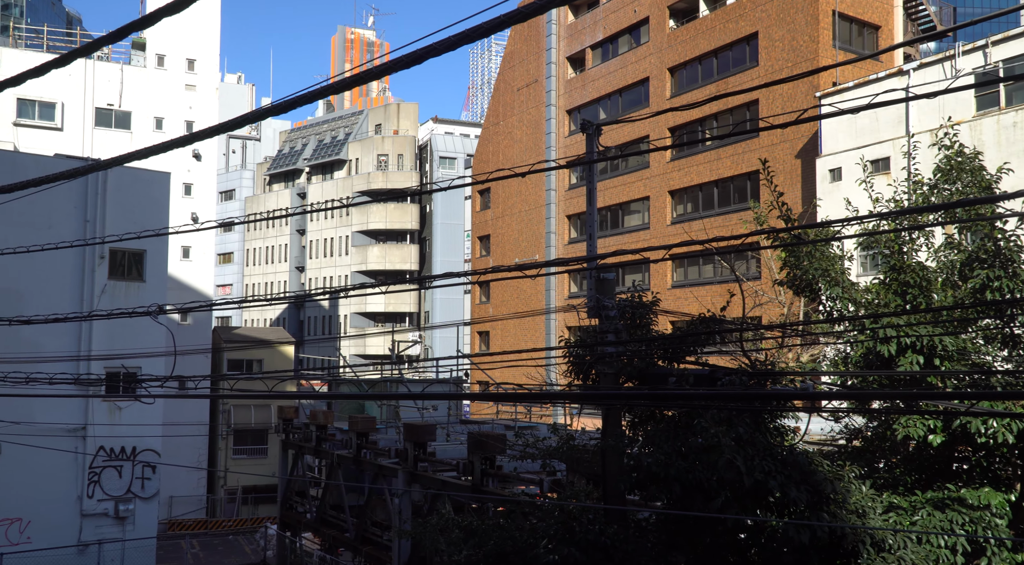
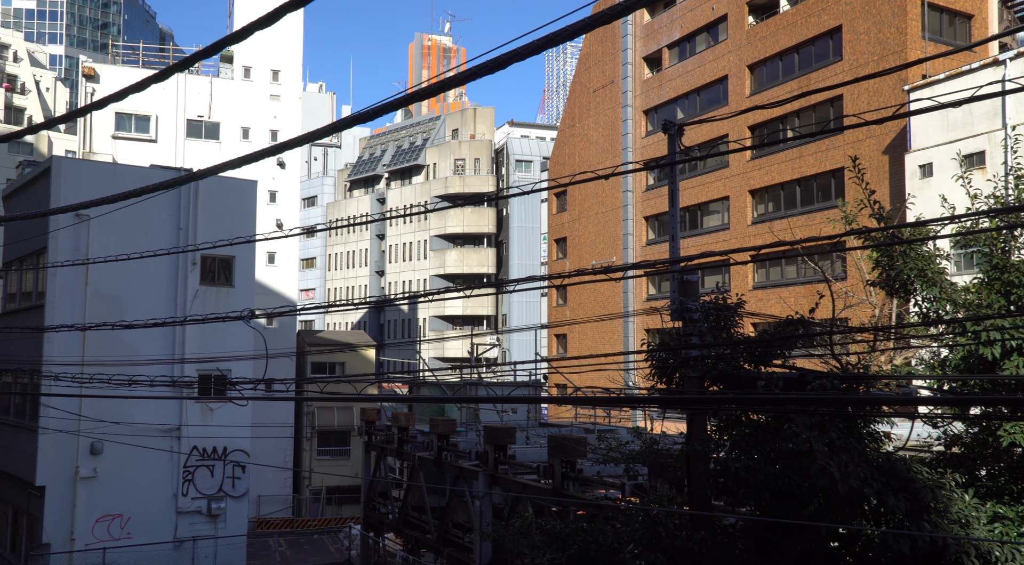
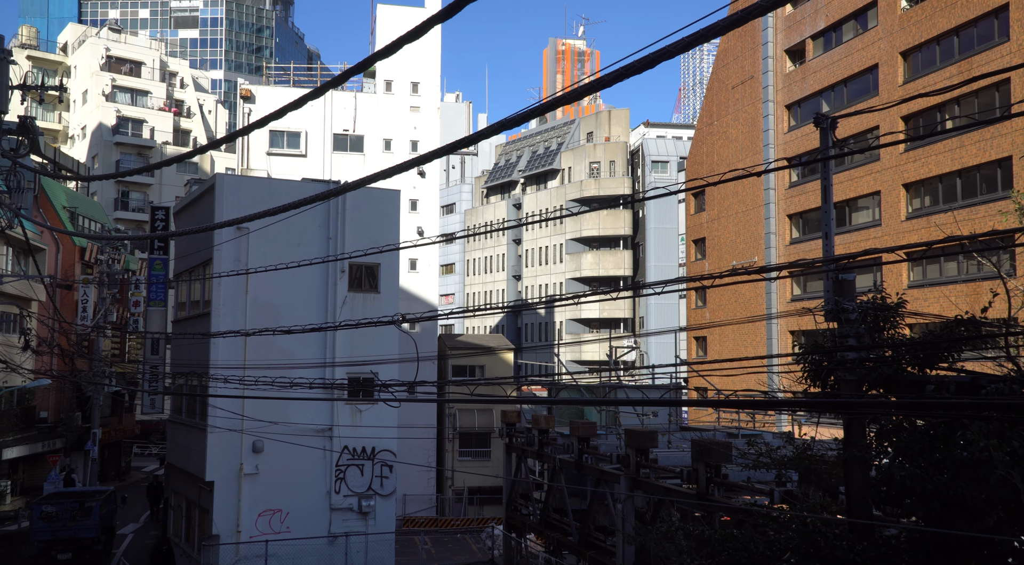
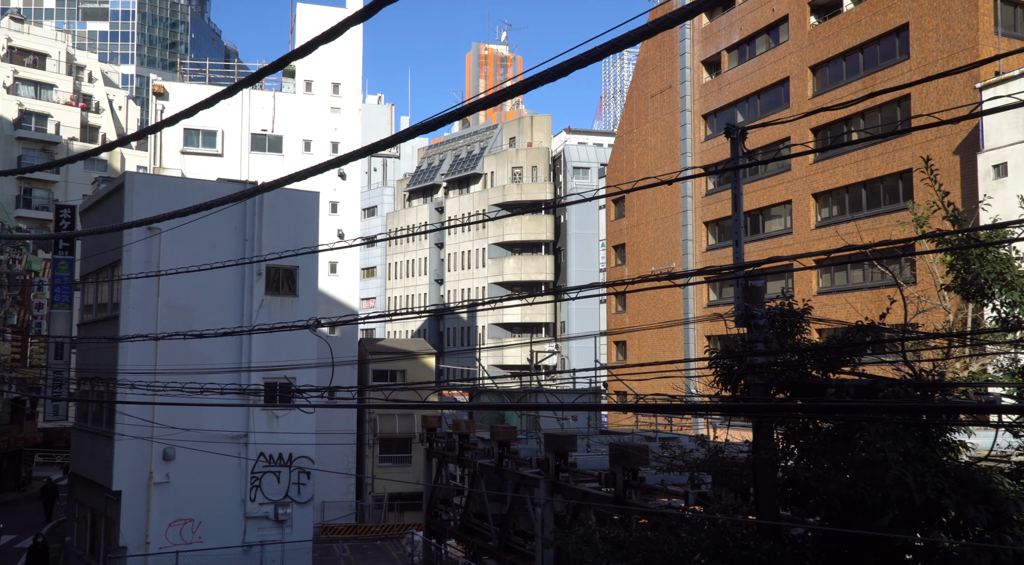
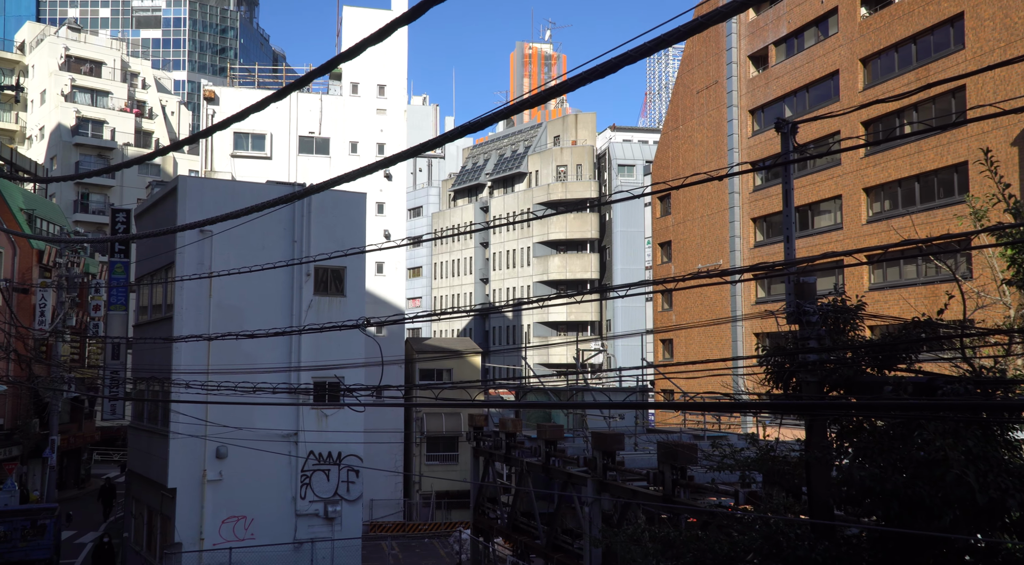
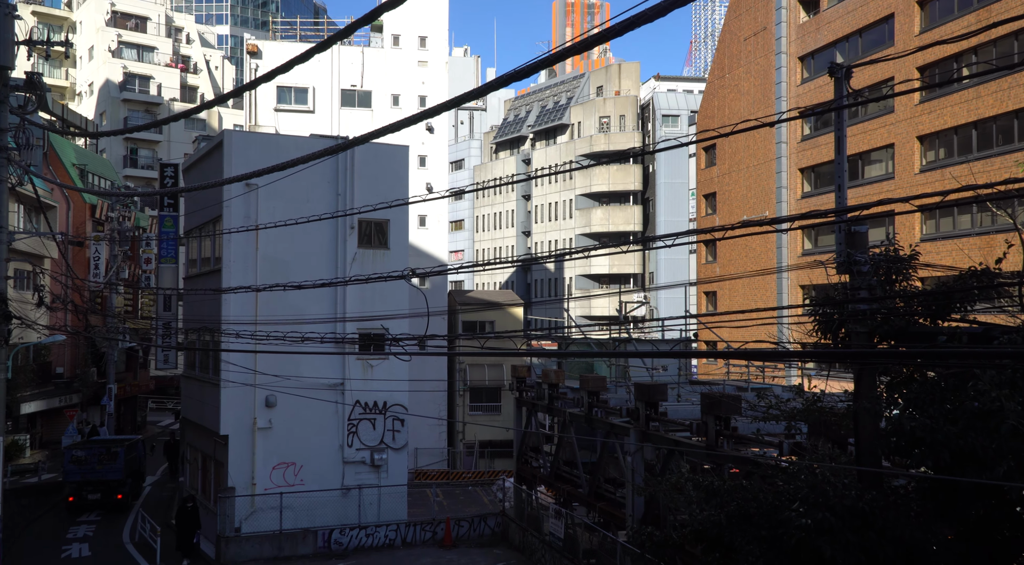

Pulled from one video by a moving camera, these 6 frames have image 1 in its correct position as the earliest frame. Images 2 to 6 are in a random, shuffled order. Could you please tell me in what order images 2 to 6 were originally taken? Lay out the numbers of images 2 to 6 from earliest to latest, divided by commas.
2, 4, 5, 3, 6
